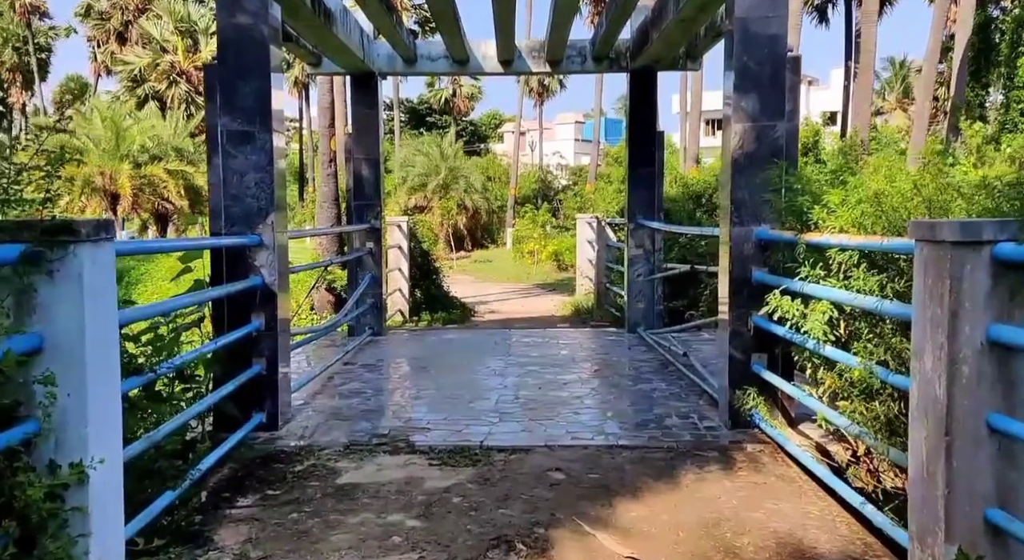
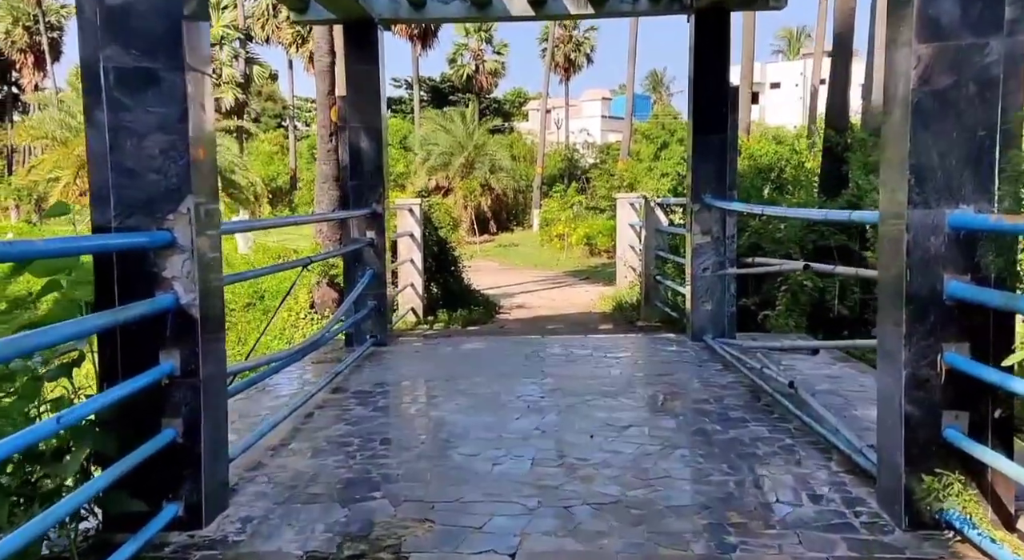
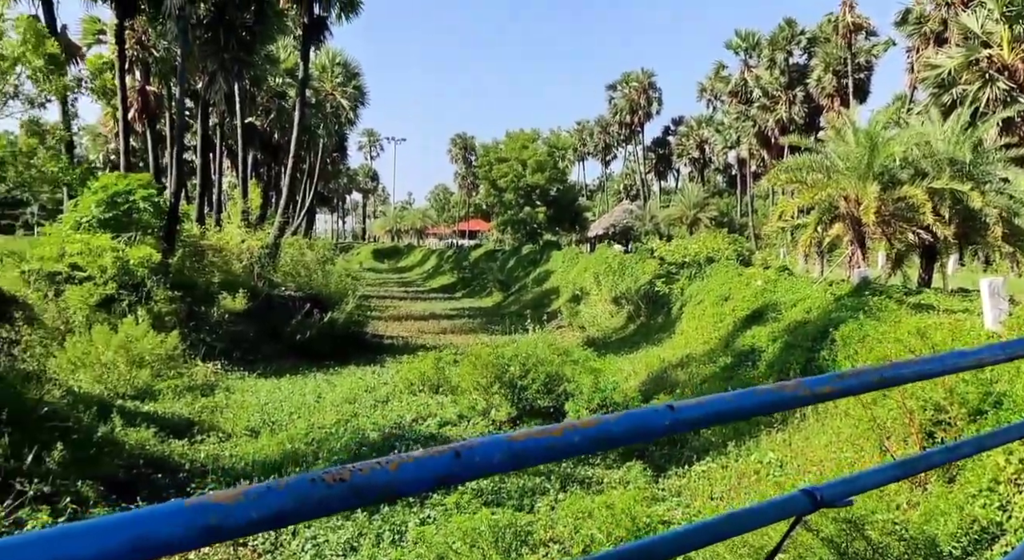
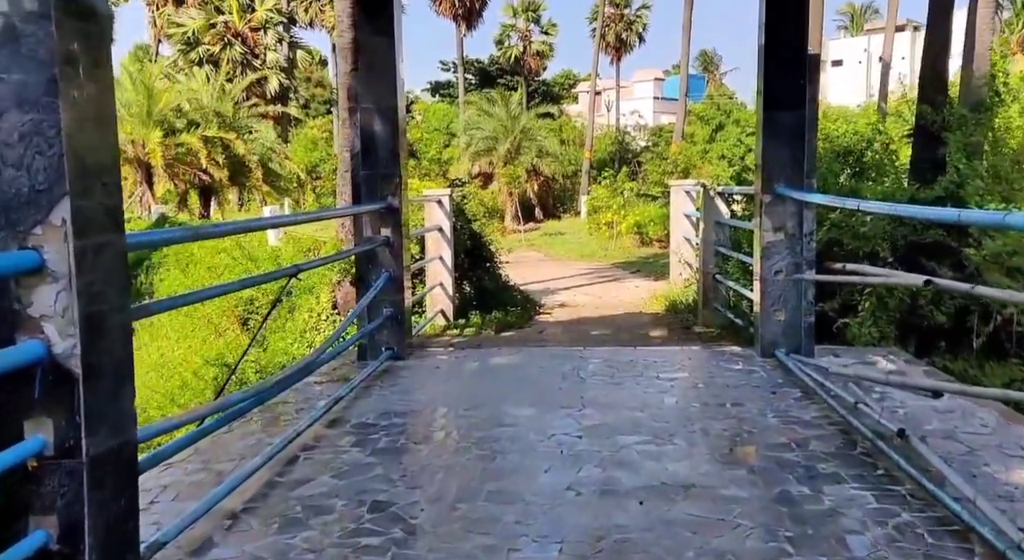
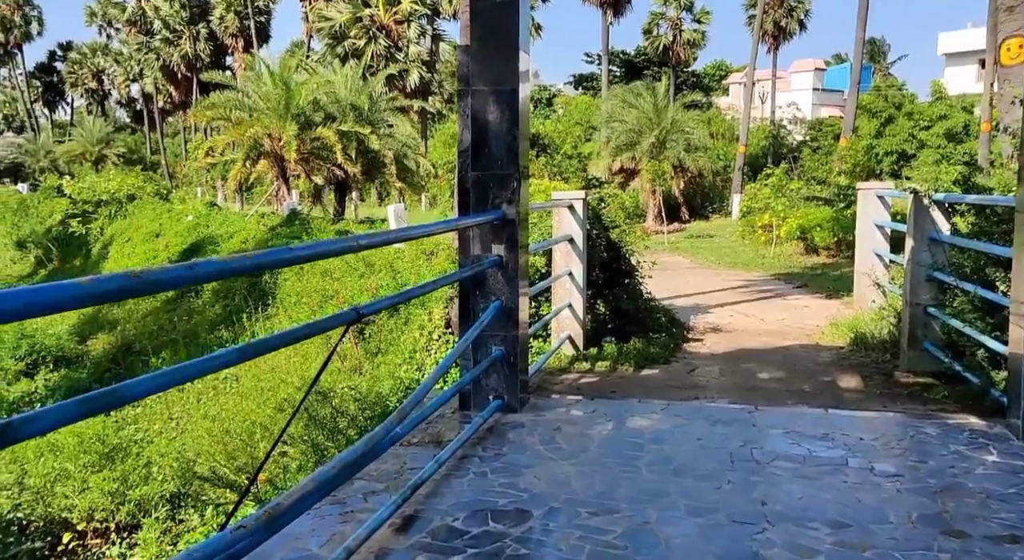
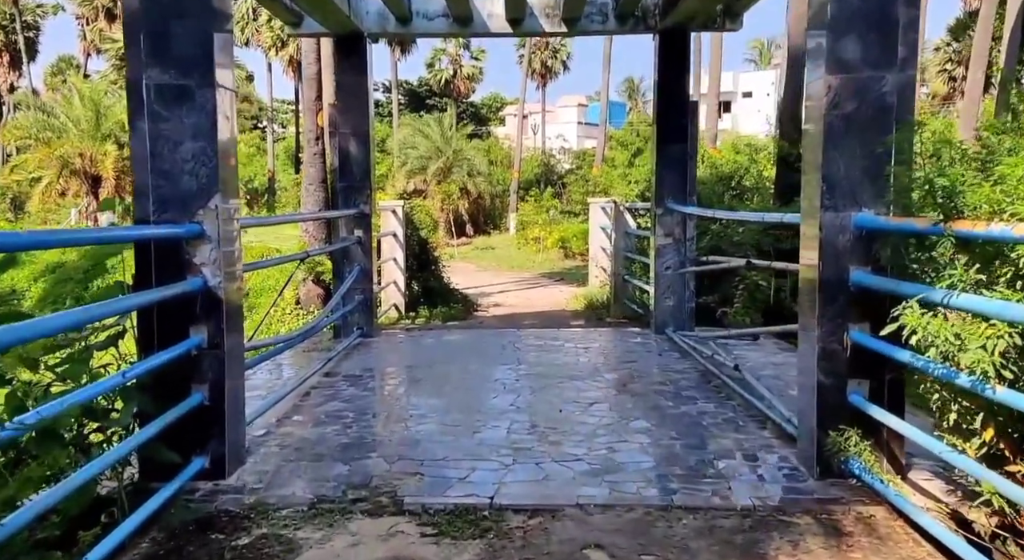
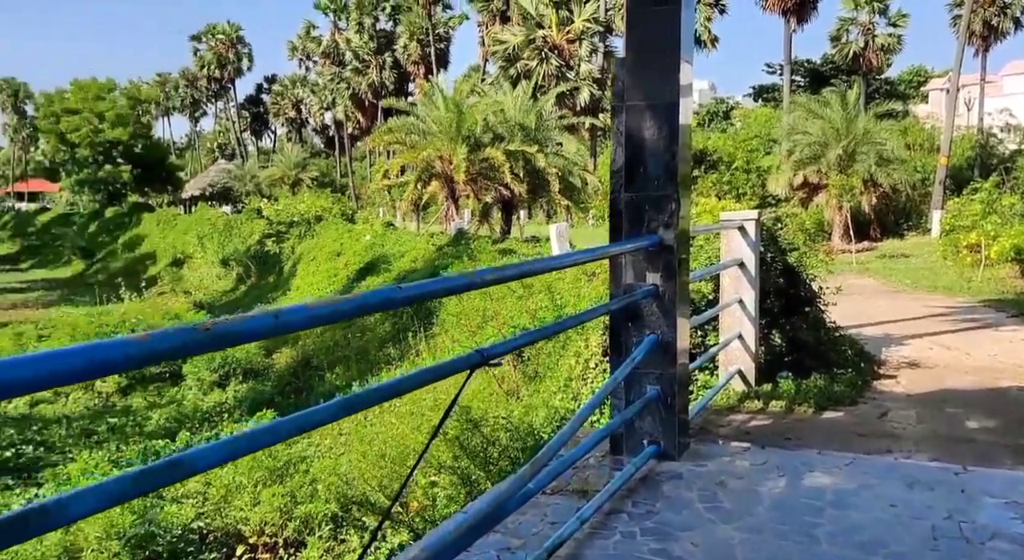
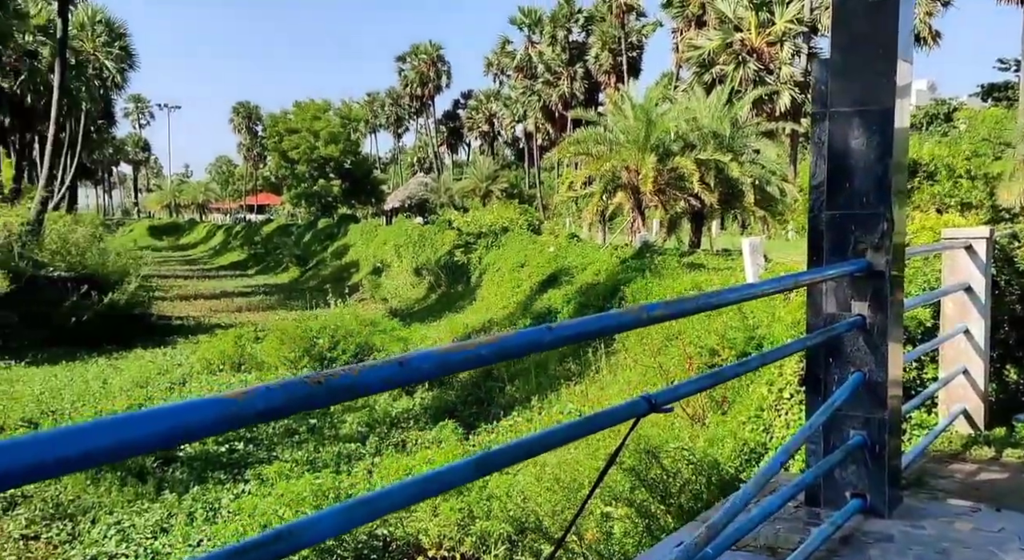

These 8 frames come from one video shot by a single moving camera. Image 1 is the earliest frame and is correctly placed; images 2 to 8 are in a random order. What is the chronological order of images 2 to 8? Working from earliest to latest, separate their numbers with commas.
6, 2, 4, 5, 7, 8, 3
